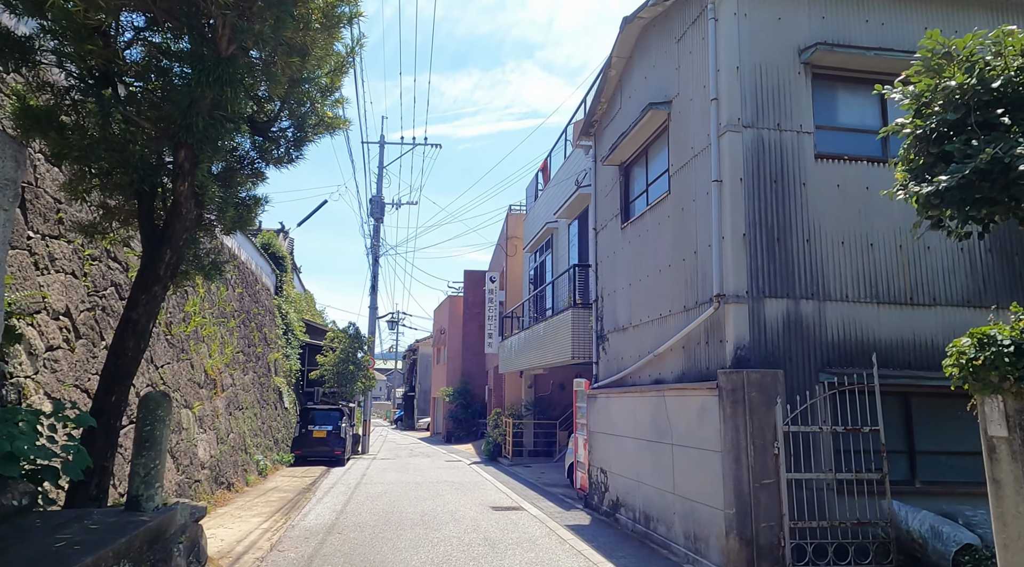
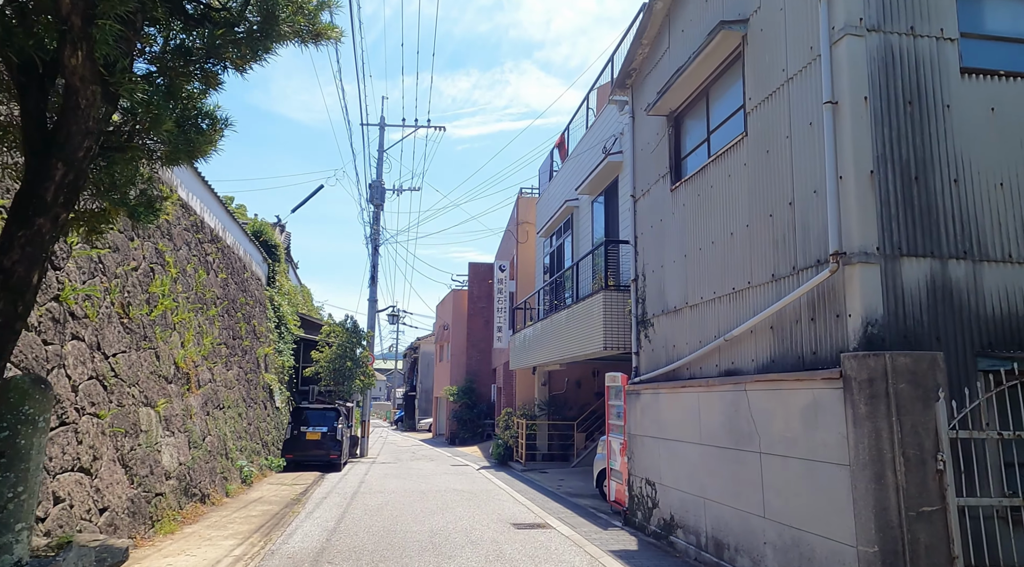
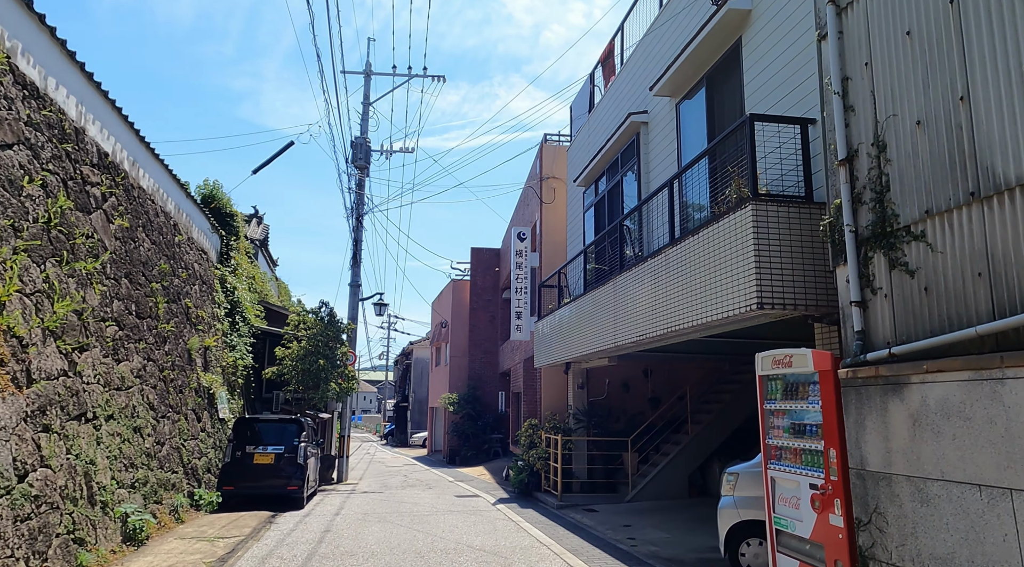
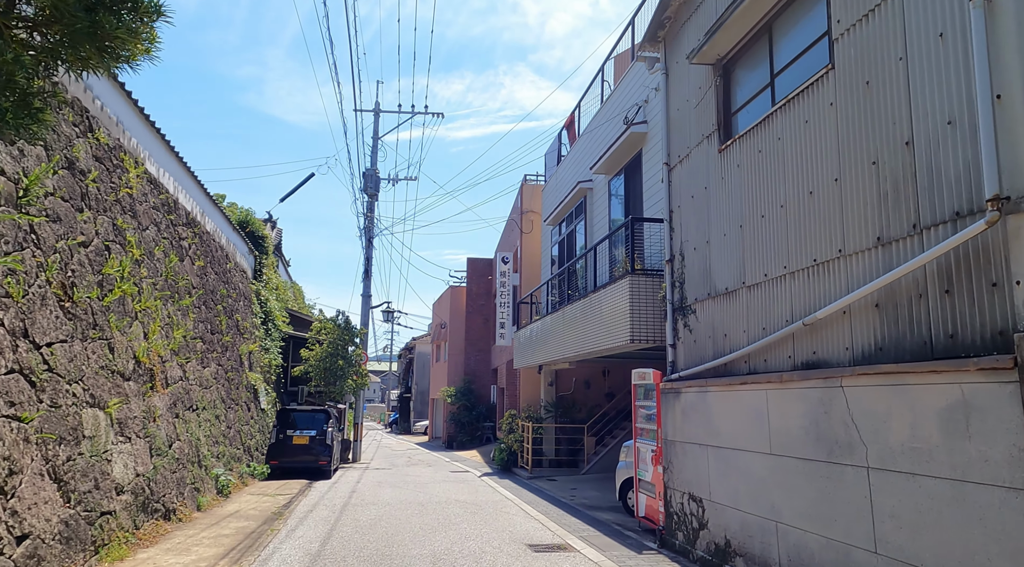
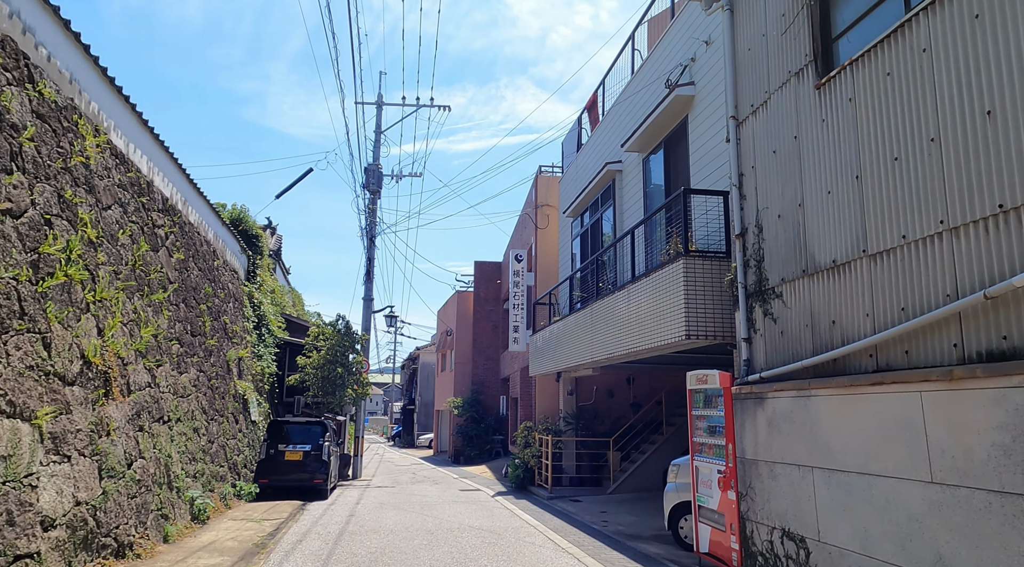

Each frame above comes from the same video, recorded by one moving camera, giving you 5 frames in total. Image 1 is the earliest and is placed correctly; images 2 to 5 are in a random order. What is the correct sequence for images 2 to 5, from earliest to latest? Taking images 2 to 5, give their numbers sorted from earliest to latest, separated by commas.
2, 4, 5, 3
